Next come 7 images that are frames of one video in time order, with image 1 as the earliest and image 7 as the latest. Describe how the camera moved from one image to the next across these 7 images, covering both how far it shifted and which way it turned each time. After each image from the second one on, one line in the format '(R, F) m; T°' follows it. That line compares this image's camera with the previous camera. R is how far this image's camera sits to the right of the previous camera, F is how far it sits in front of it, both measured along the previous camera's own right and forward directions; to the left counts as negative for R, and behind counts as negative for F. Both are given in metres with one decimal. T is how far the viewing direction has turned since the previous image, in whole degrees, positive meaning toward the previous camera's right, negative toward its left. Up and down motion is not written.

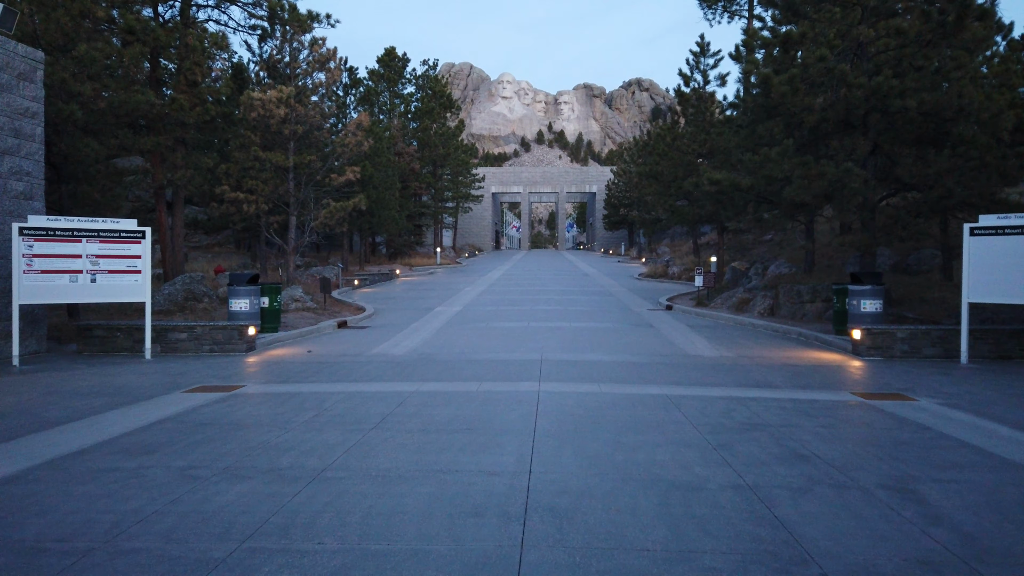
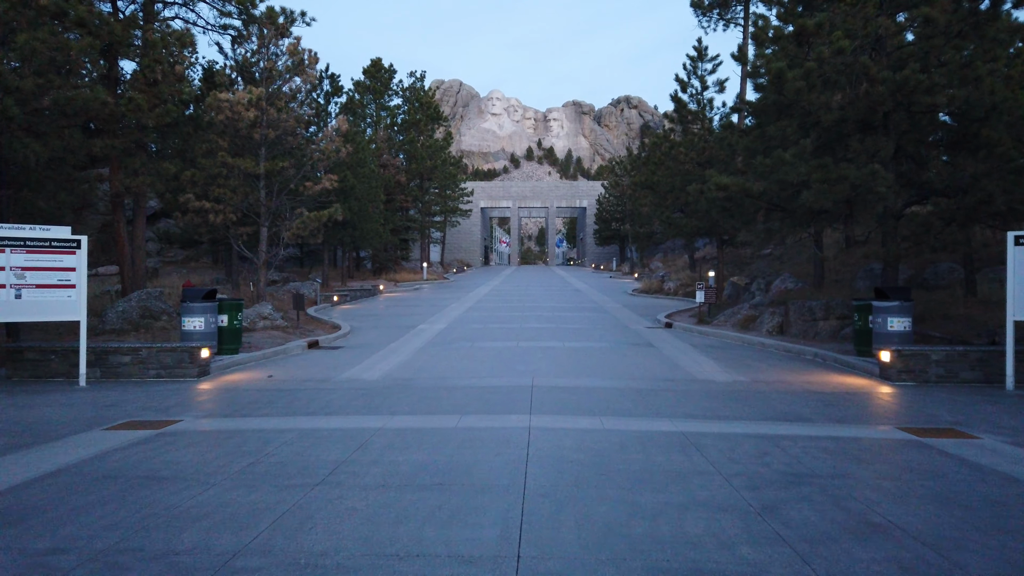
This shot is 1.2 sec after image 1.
(+0.1, +1.8) m; +1°
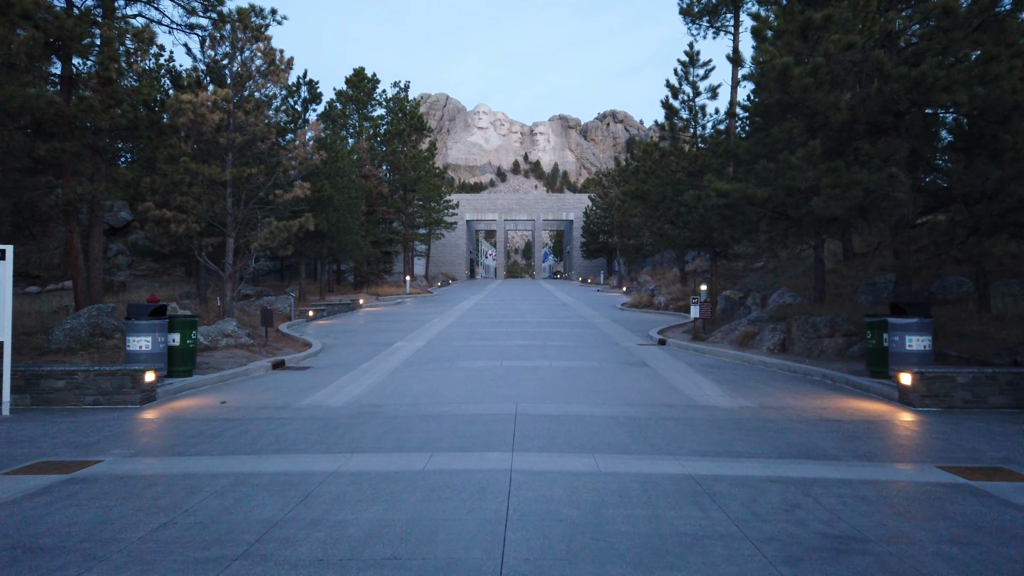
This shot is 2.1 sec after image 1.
(+0.1, +1.4) m; +1°
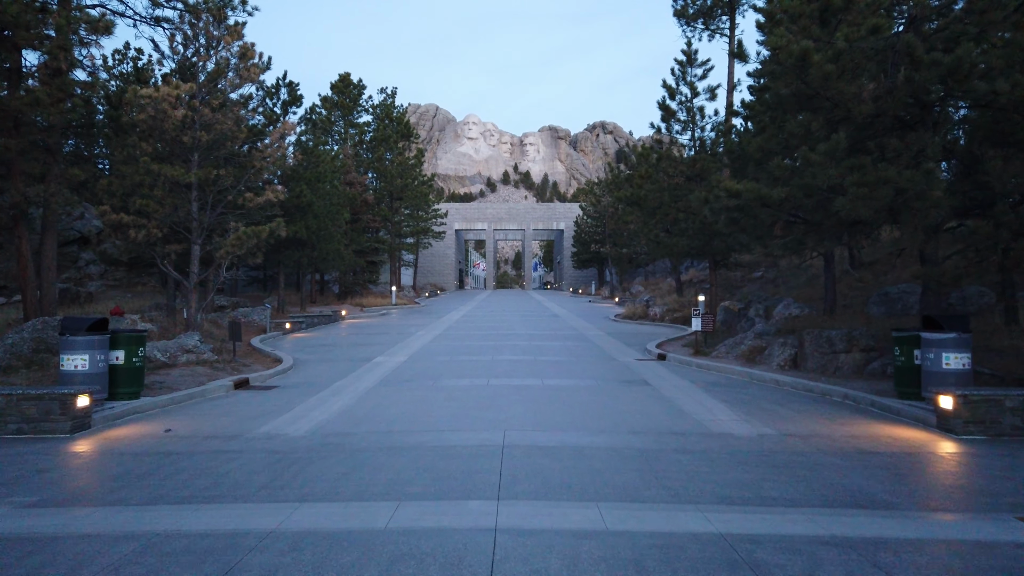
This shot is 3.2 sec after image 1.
(0.0, +1.6) m; +1°
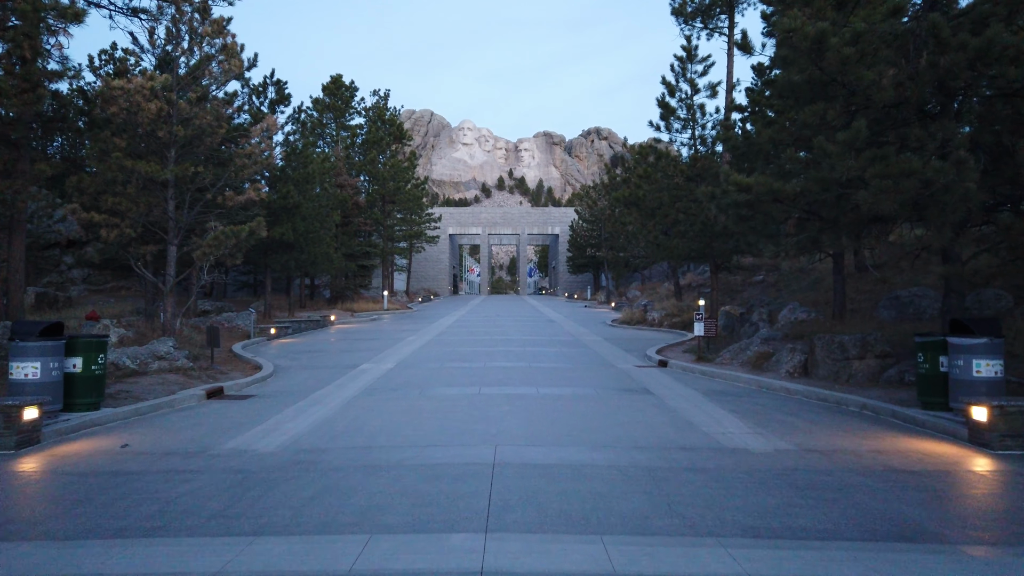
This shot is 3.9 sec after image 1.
(0.0, +1.0) m; 0°
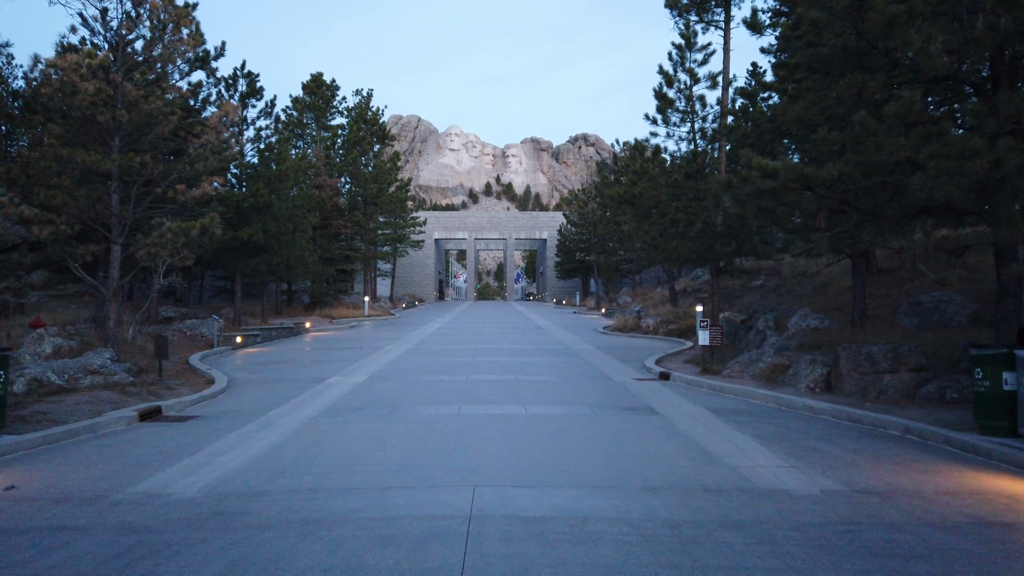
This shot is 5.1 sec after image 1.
(+0.1, +2.0) m; +1°
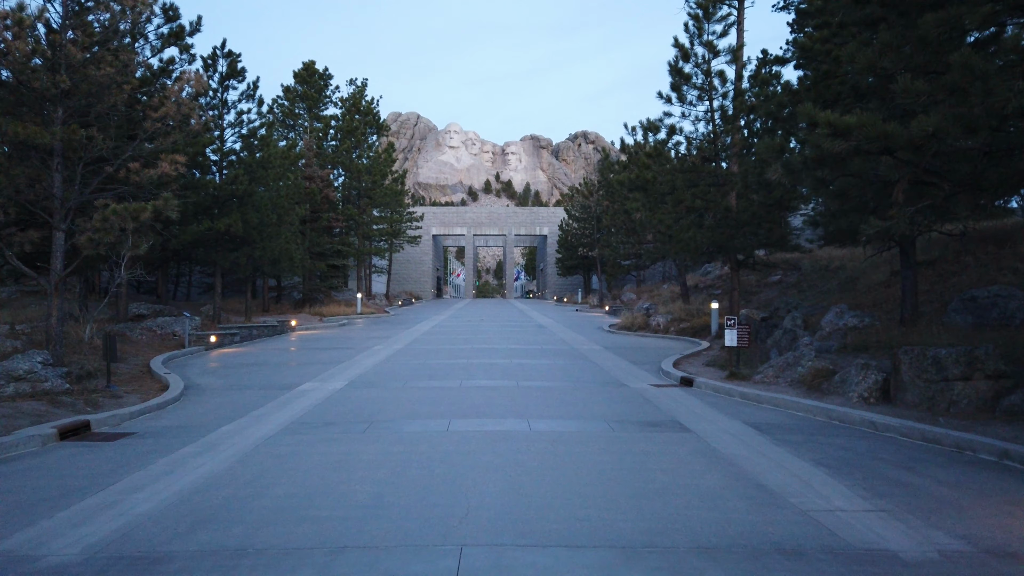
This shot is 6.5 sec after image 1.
(0.0, +2.2) m; 0°
